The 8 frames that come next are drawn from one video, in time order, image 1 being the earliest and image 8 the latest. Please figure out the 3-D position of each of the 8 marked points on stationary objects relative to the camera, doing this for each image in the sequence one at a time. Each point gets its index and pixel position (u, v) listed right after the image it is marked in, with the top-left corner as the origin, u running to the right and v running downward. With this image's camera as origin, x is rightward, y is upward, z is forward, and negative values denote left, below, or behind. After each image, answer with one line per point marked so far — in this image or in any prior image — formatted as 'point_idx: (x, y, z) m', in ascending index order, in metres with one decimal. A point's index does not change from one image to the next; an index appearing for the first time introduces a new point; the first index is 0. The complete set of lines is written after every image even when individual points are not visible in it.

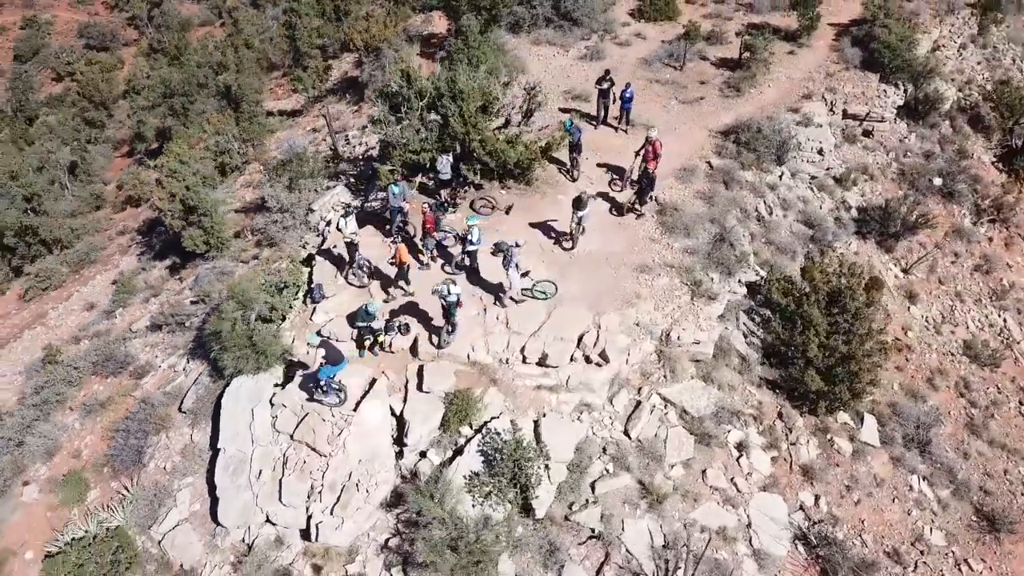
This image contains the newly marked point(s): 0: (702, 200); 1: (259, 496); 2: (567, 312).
0: (+4.3, +2.0, +18.6) m
1: (-4.1, -3.4, +12.9) m
2: (+1.0, -0.5, +15.3) m
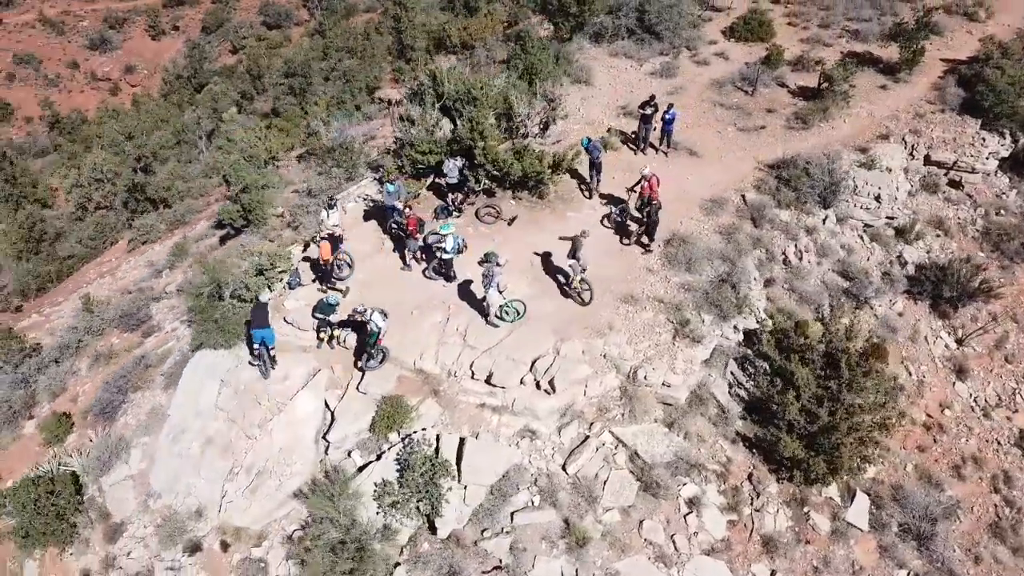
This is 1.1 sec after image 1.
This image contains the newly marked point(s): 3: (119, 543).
0: (+4.5, +1.2, +17.4) m
1: (-5.5, -3.0, +13.4) m
2: (+0.3, -0.8, +14.8) m
3: (-6.6, -4.3, +13.5) m
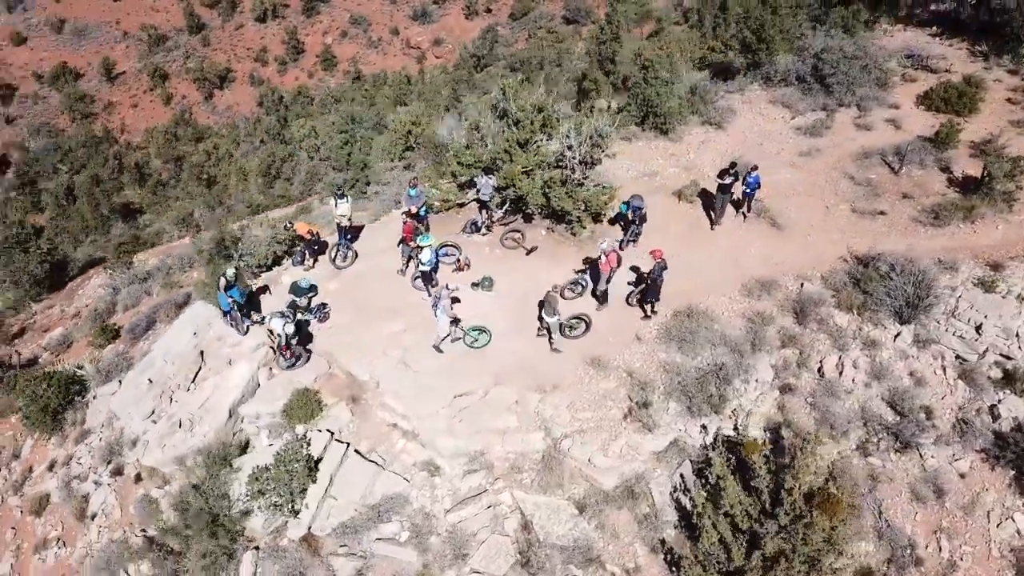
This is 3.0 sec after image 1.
0: (+4.4, -0.6, +15.2) m
1: (-7.0, -2.0, +14.9) m
2: (-0.7, -1.4, +14.2) m
3: (-8.3, -3.0, +15.3) m
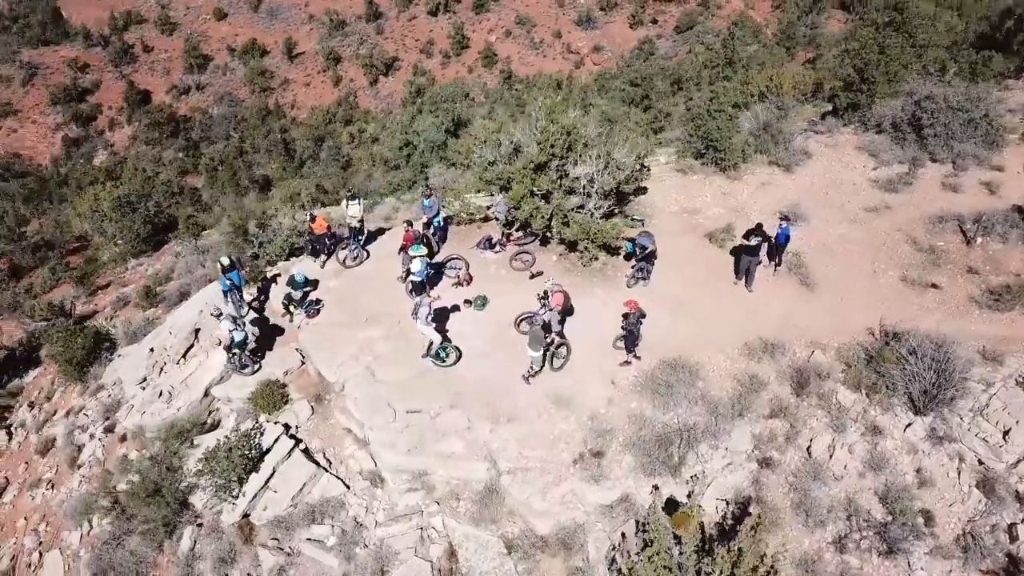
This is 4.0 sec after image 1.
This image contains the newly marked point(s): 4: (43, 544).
0: (+3.9, -1.7, +14.2) m
1: (-7.5, -1.5, +15.9) m
2: (-1.4, -1.7, +14.1) m
3: (-8.8, -2.3, +16.6) m
4: (-8.5, -4.6, +14.5) m
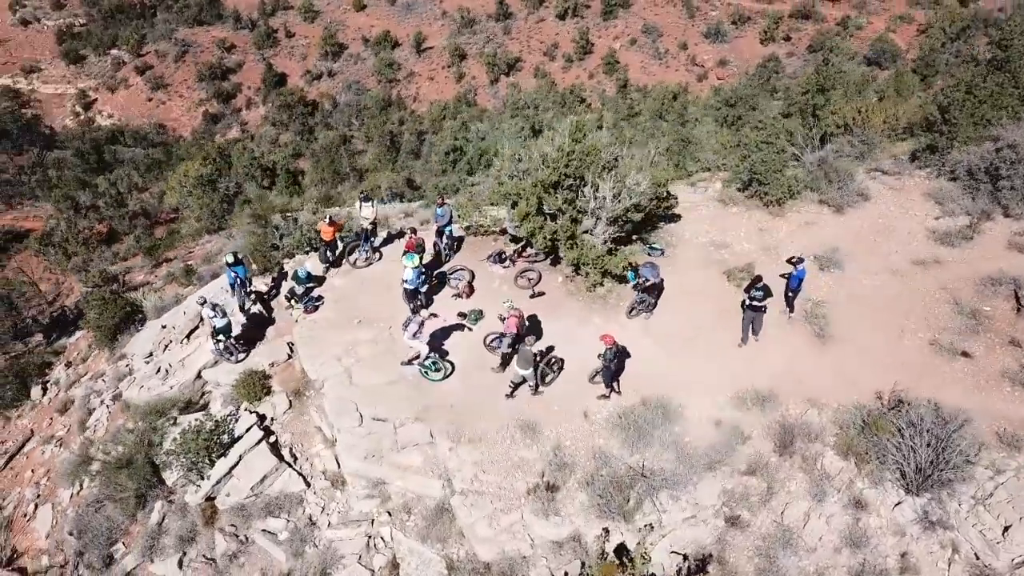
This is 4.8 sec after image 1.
0: (+3.4, -2.4, +13.4) m
1: (-7.6, -1.0, +16.7) m
2: (-1.8, -1.9, +14.0) m
3: (-8.9, -1.7, +17.6) m
4: (-9.1, -4.0, +15.5) m
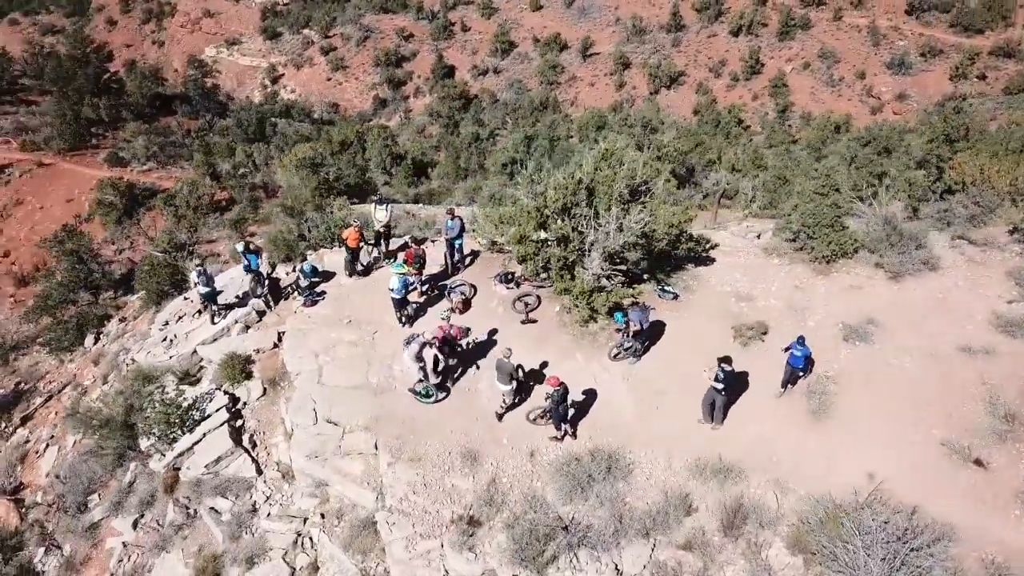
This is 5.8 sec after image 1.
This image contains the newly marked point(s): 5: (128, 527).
0: (+2.3, -3.2, +12.5) m
1: (-7.5, -0.4, +17.8) m
2: (-2.6, -2.0, +14.1) m
3: (-8.7, -0.9, +18.9) m
4: (-9.7, -3.1, +16.9) m
5: (-6.7, -4.2, +14.1) m
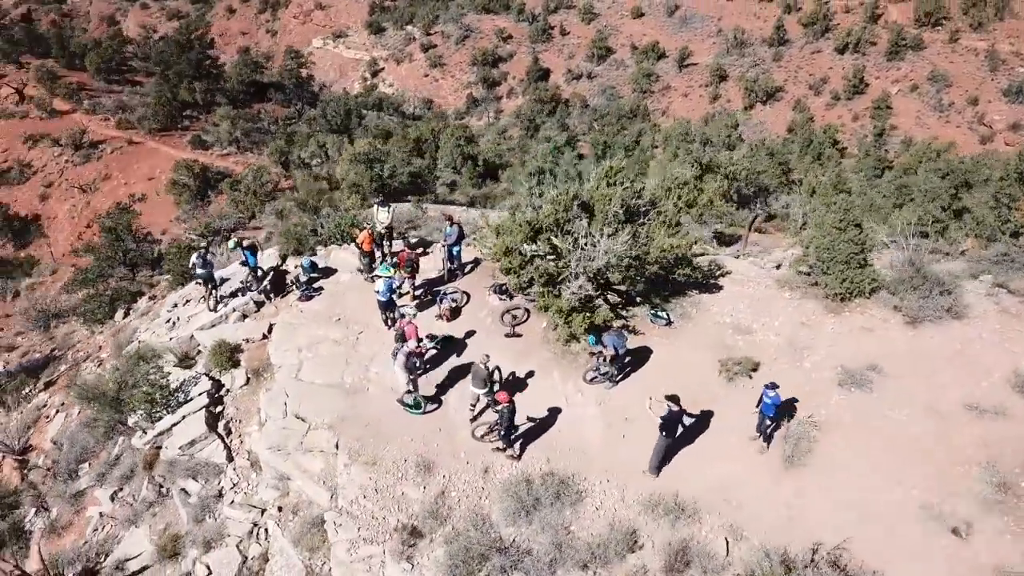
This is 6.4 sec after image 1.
0: (+1.5, -3.6, +12.1) m
1: (-7.5, -0.1, +18.5) m
2: (-3.1, -2.0, +14.3) m
3: (-8.6, -0.5, +19.7) m
4: (-9.9, -2.6, +17.8) m
5: (-7.4, -3.8, +14.7) m
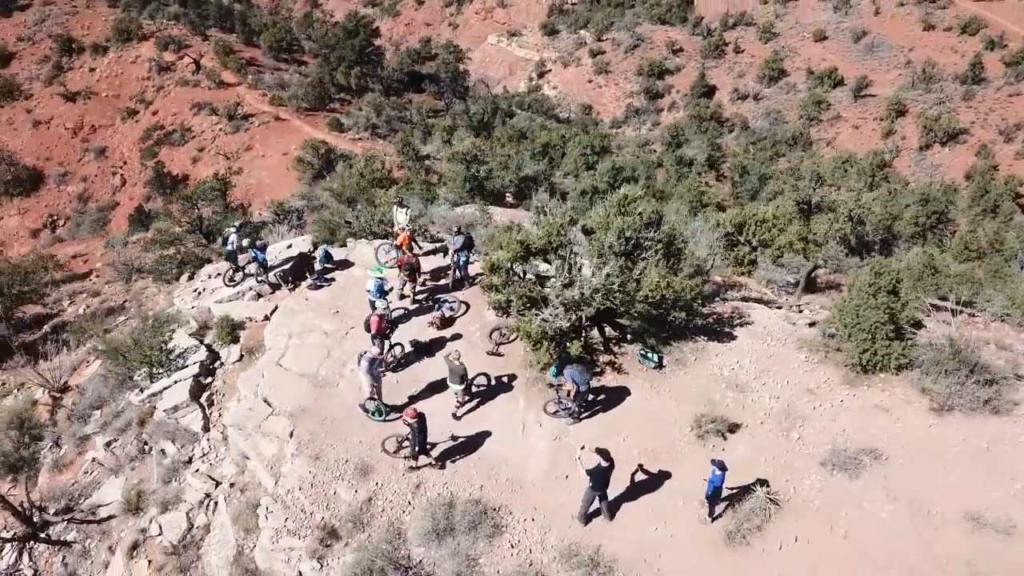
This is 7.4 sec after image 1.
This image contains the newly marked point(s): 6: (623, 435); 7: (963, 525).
0: (+0.1, -4.1, +11.6) m
1: (-6.9, +0.6, +19.5) m
2: (-3.7, -1.9, +14.6) m
3: (-7.8, +0.3, +20.9) m
4: (-9.8, -1.5, +19.3) m
5: (-8.1, -3.1, +15.9) m
6: (+2.0, -2.5, +13.5) m
7: (+6.8, -3.5, +12.2) m
